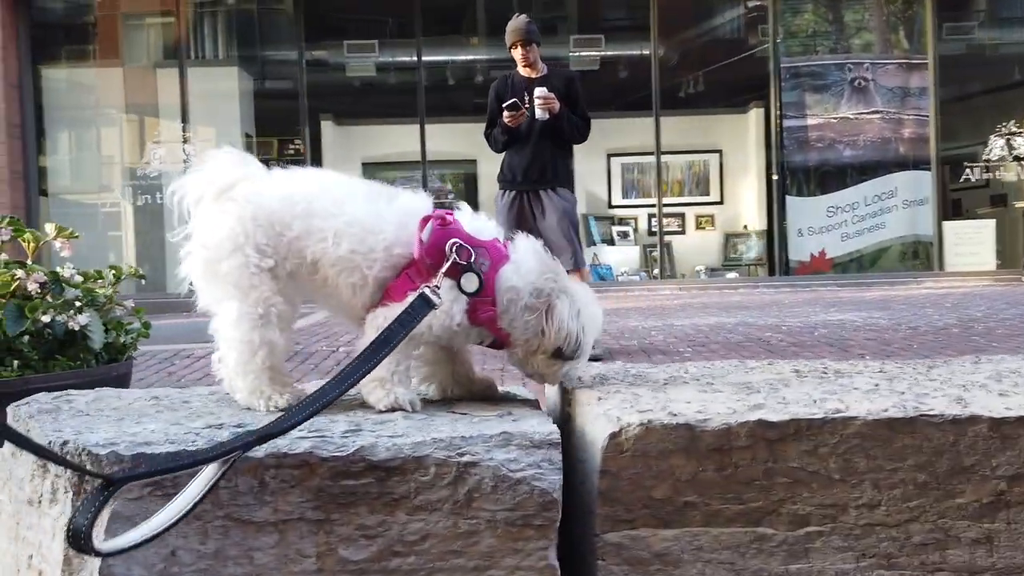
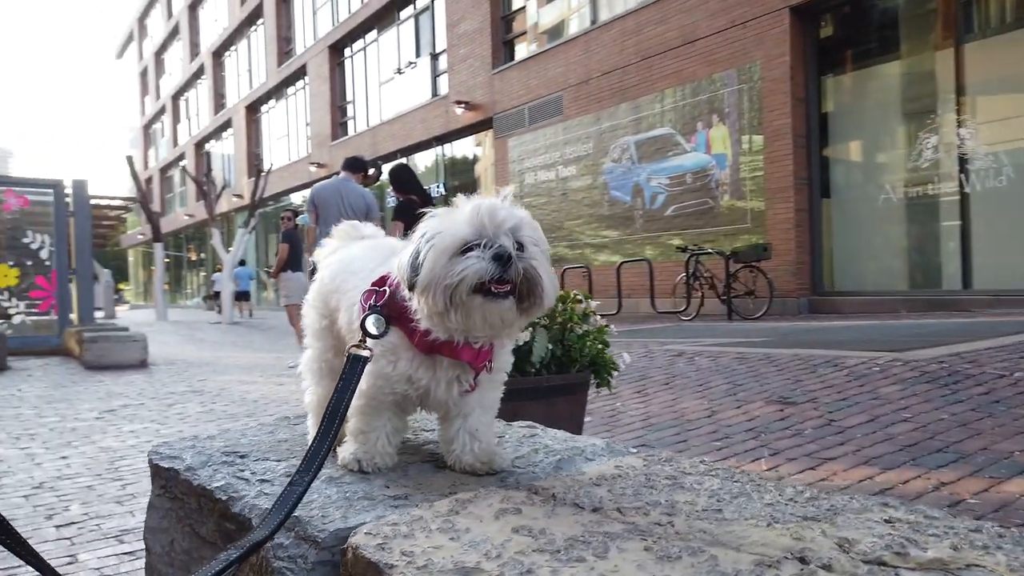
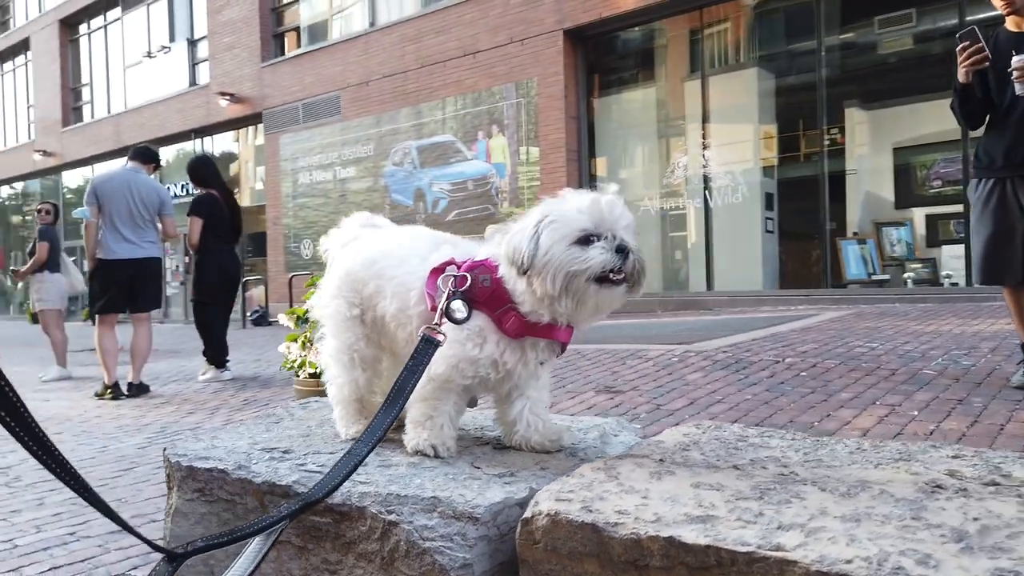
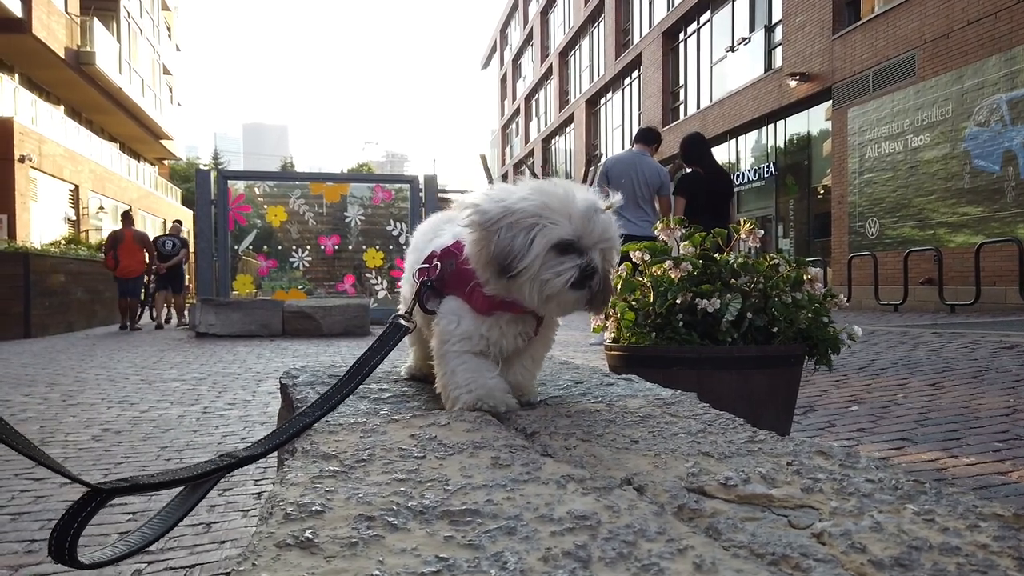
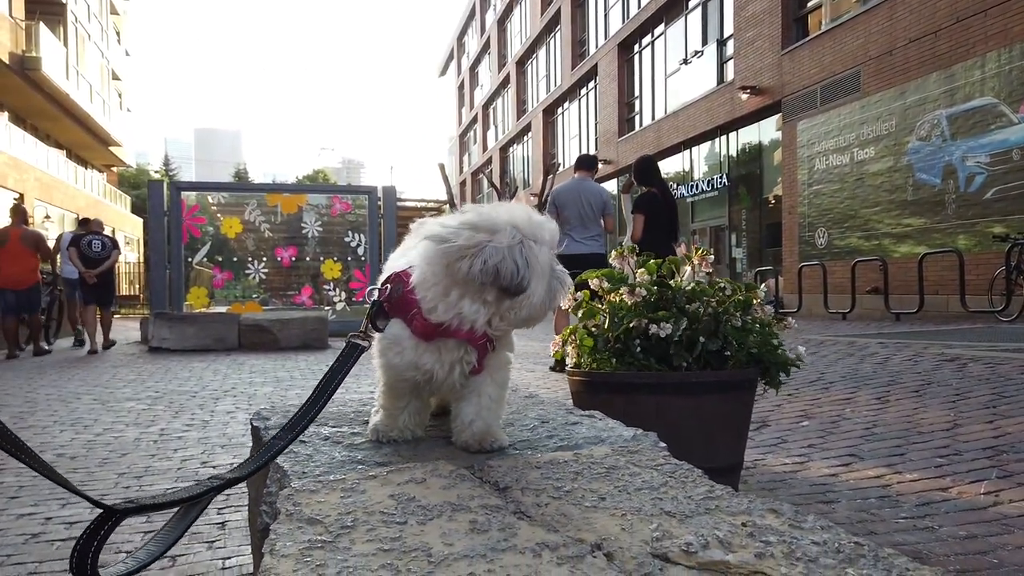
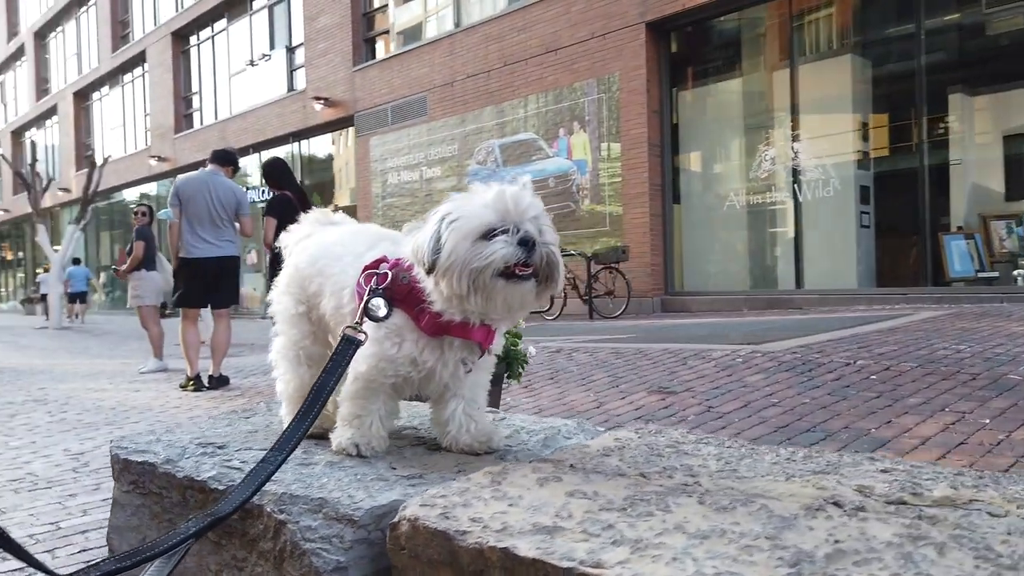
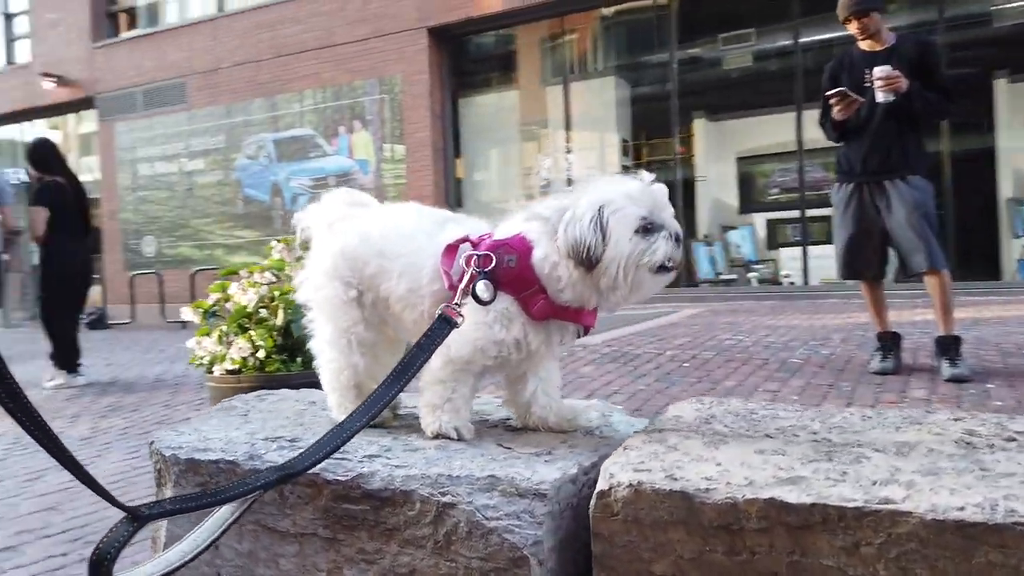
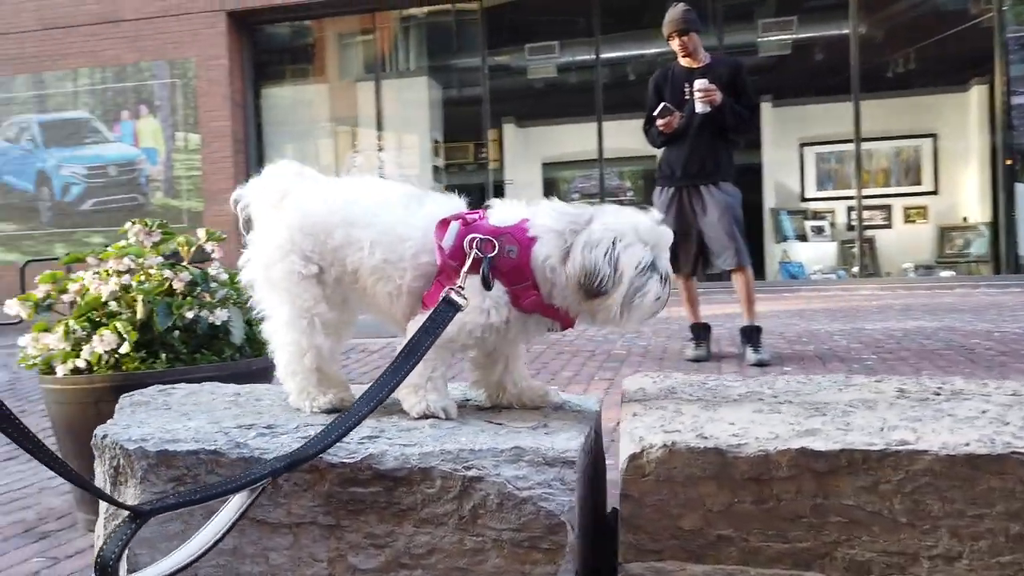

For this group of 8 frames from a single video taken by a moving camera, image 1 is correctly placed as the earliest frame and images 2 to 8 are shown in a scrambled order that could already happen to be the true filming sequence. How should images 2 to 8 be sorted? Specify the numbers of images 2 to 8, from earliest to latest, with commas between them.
8, 7, 3, 6, 2, 5, 4
